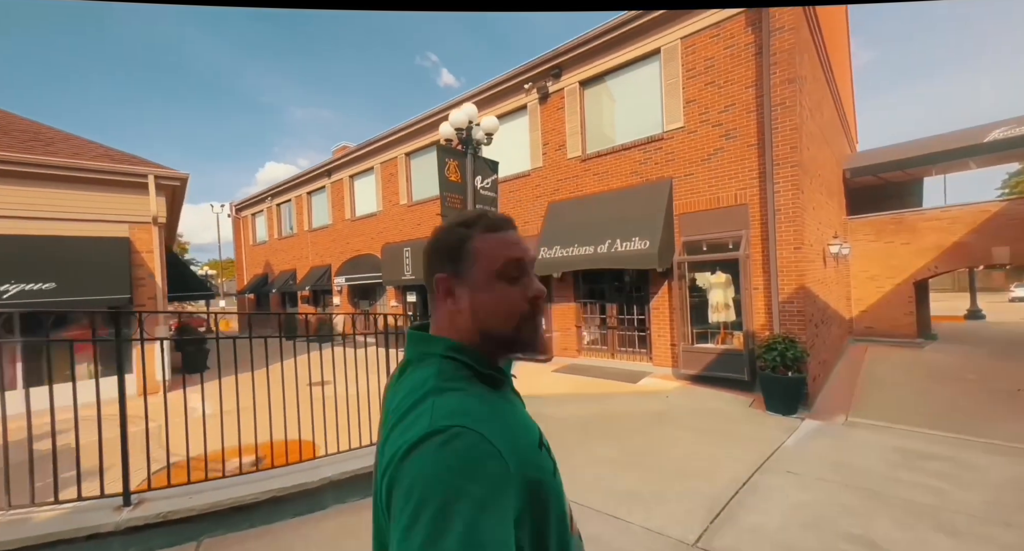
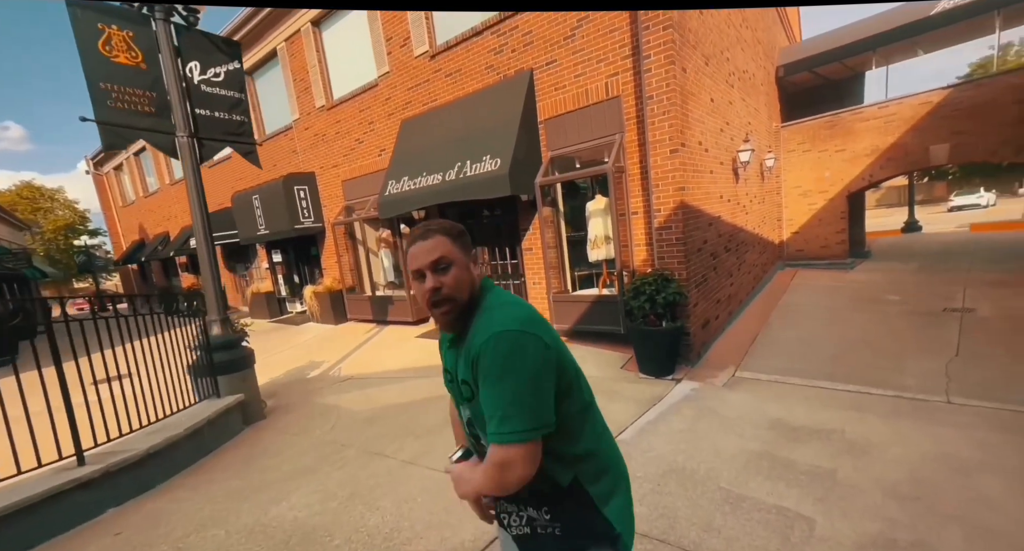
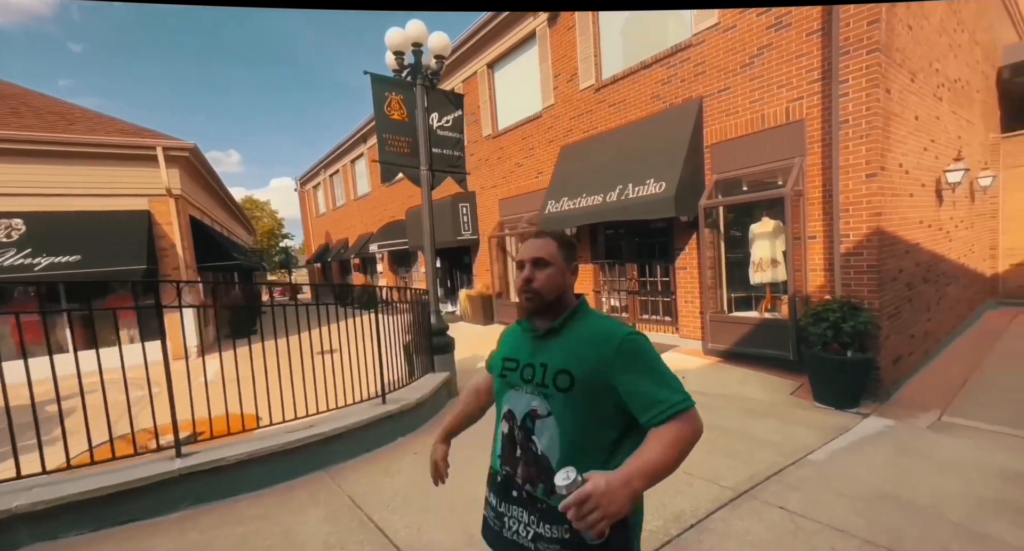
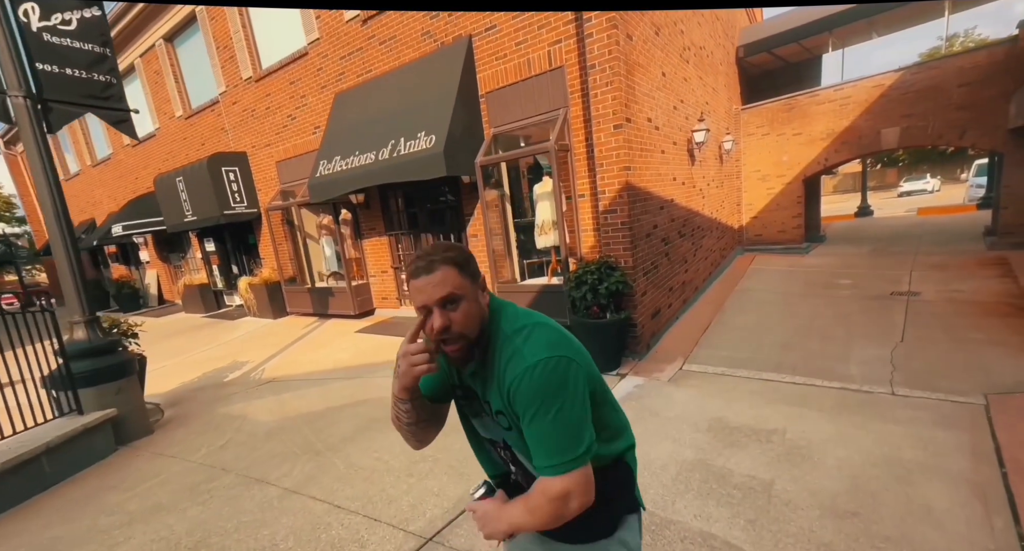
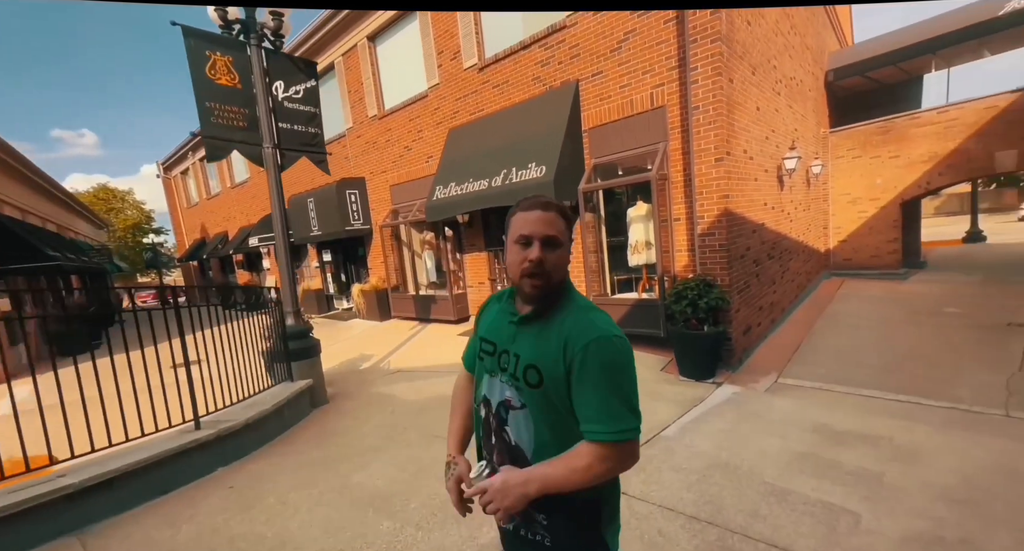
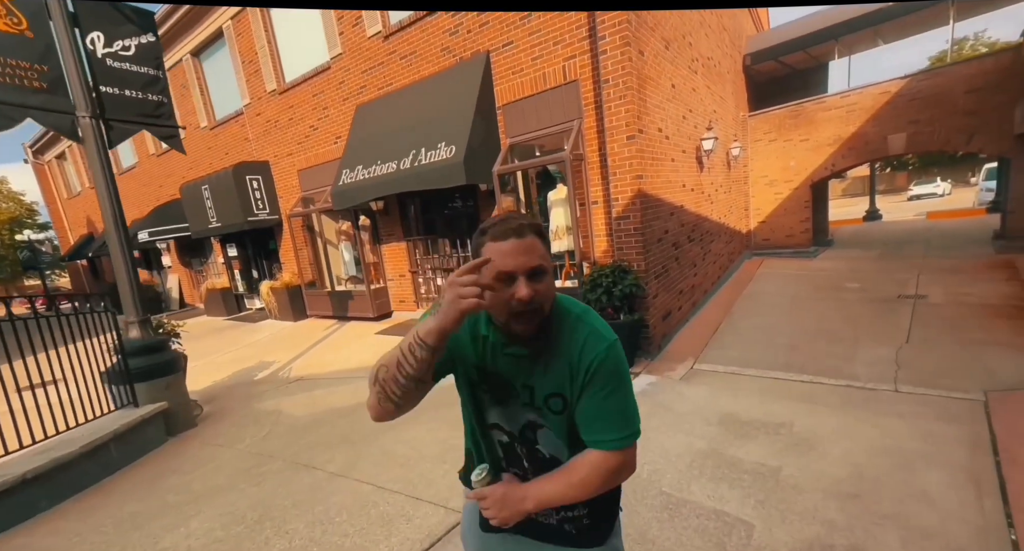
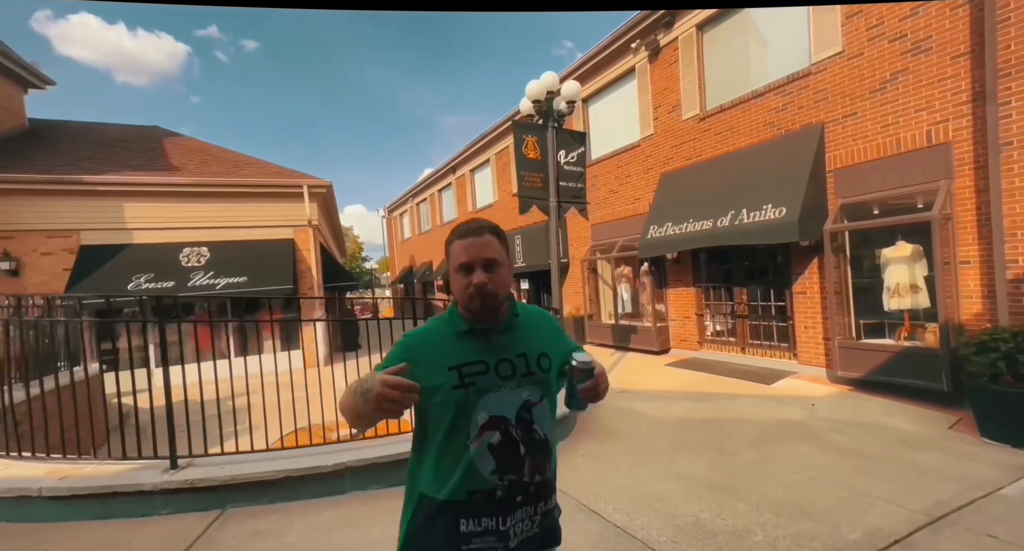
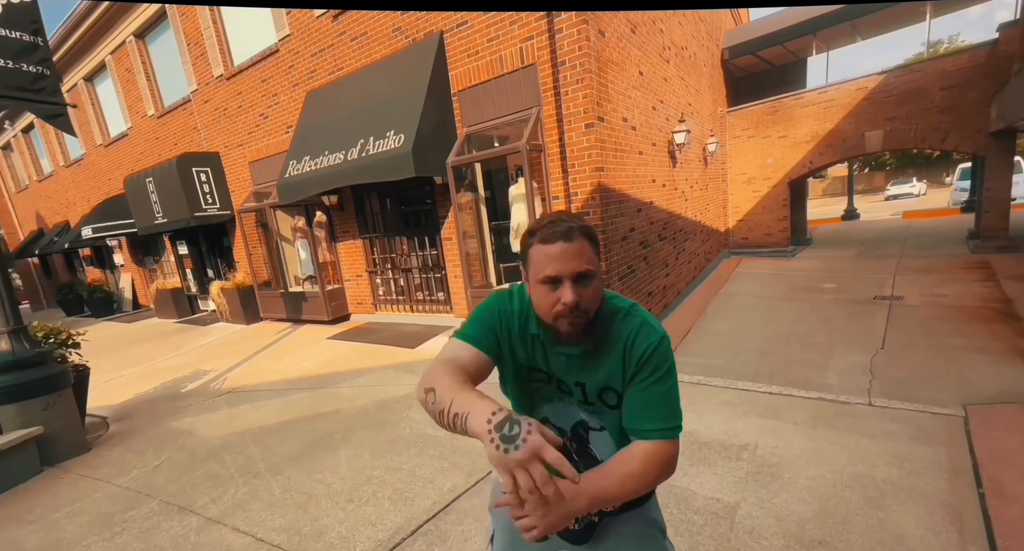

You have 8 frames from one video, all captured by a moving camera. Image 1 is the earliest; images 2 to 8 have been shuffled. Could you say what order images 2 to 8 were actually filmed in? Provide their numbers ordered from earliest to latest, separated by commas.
7, 3, 5, 2, 6, 4, 8
